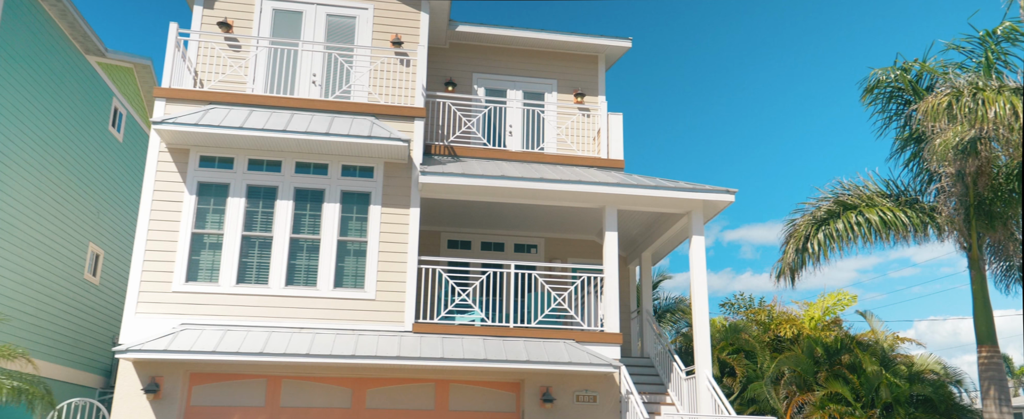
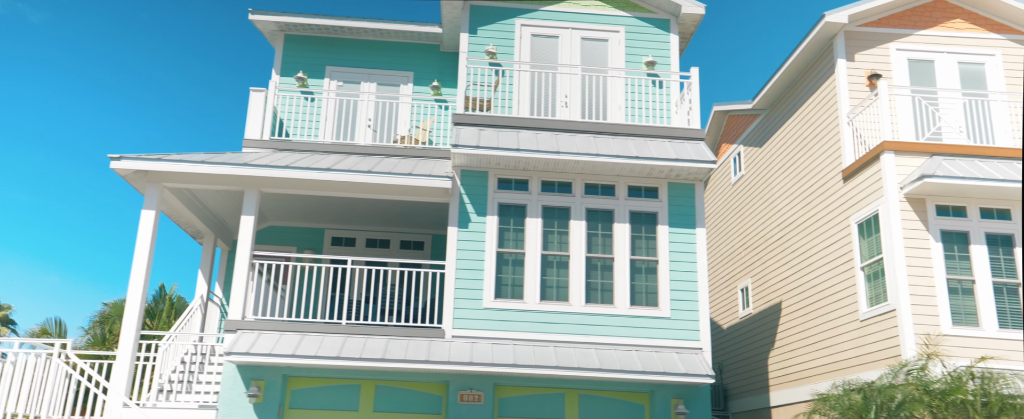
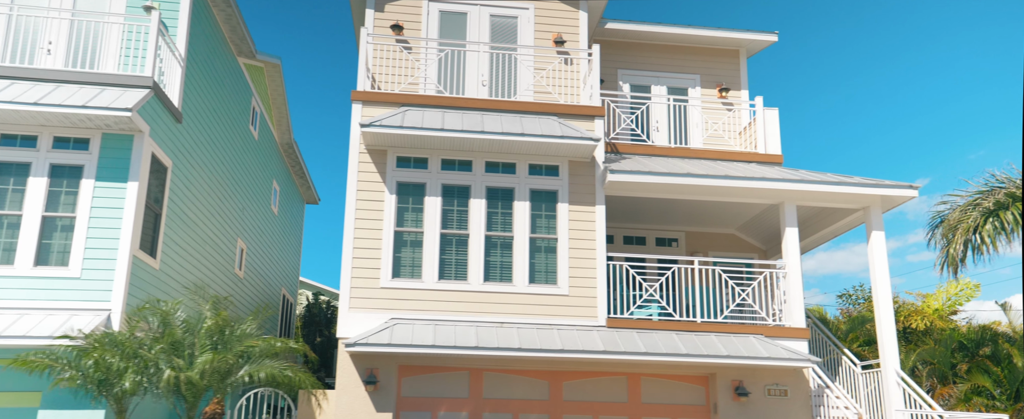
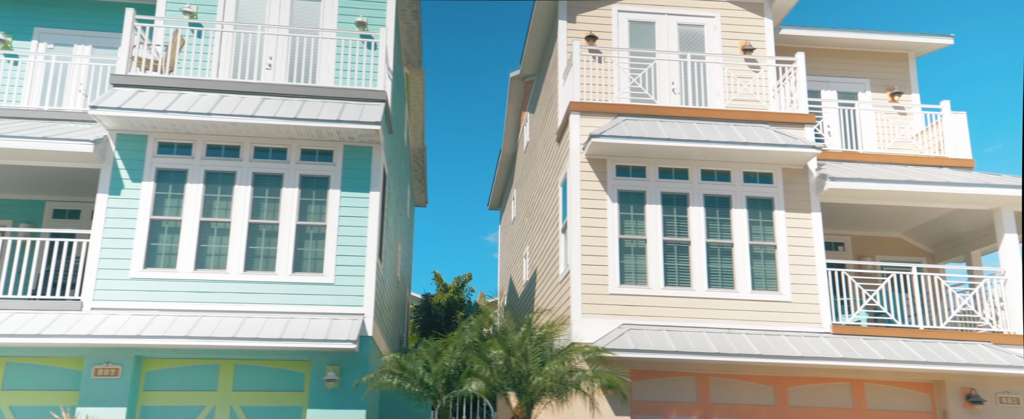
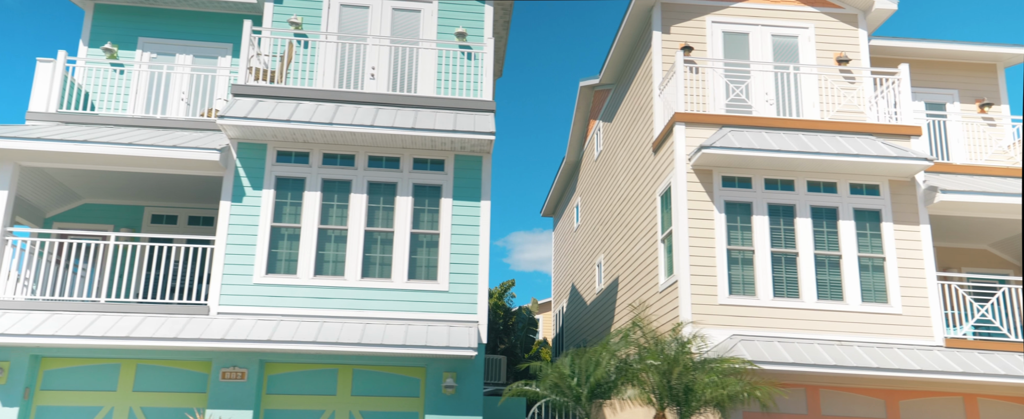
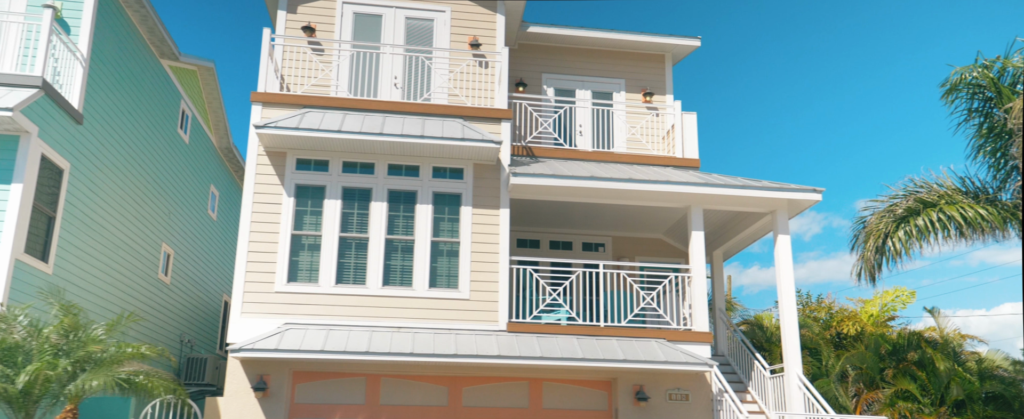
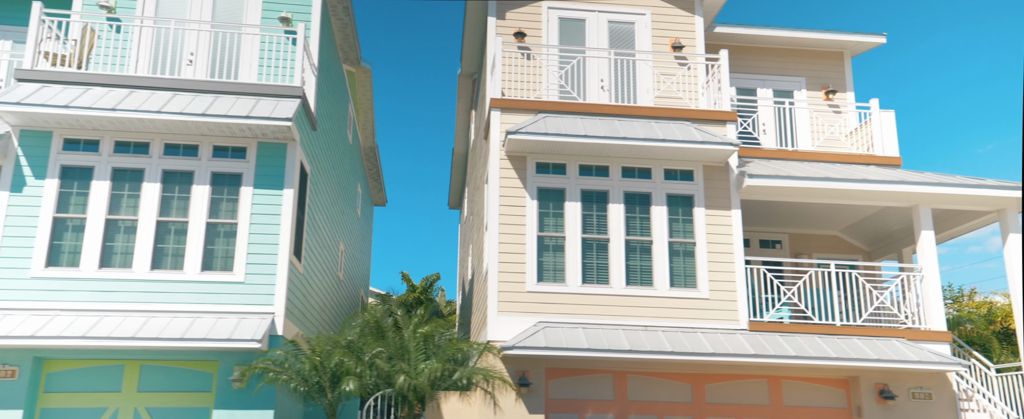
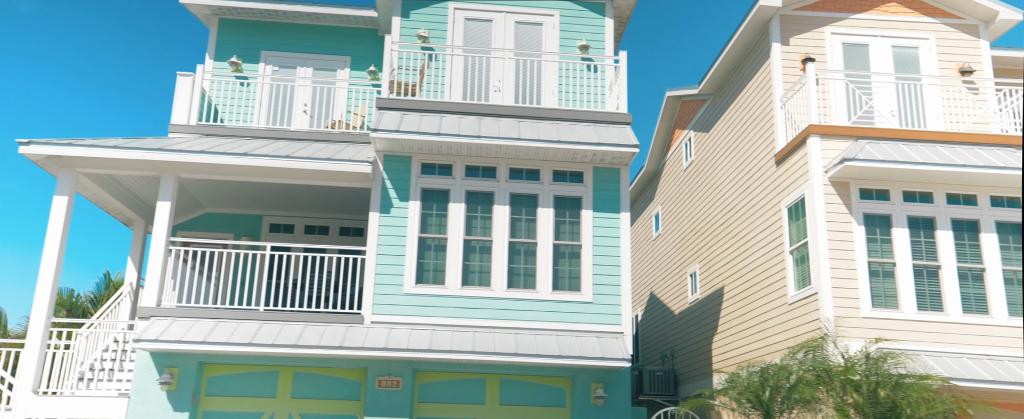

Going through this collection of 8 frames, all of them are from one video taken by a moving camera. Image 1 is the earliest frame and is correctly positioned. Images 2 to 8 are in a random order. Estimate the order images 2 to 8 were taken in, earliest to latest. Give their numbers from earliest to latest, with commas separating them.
6, 3, 7, 4, 5, 8, 2
